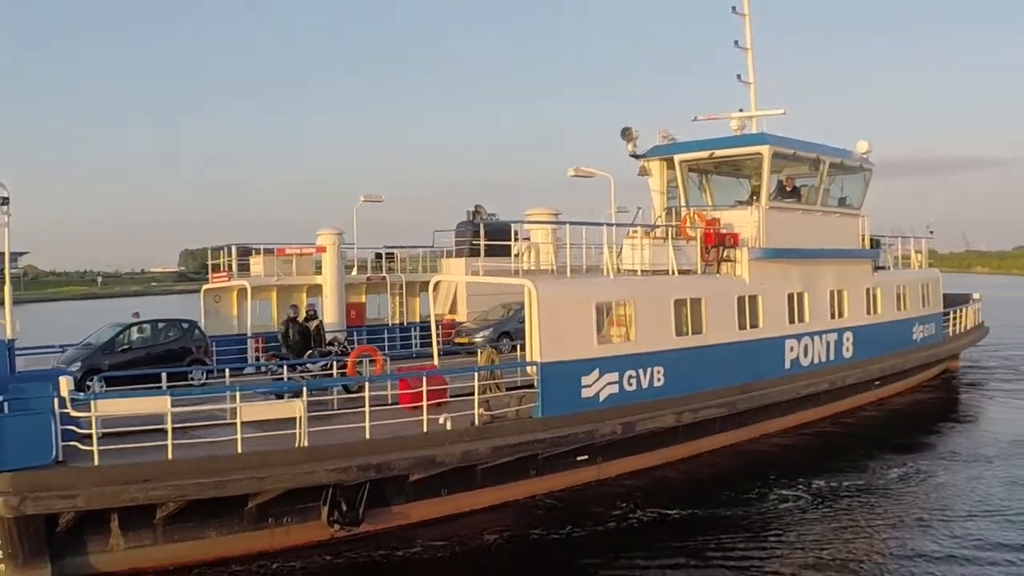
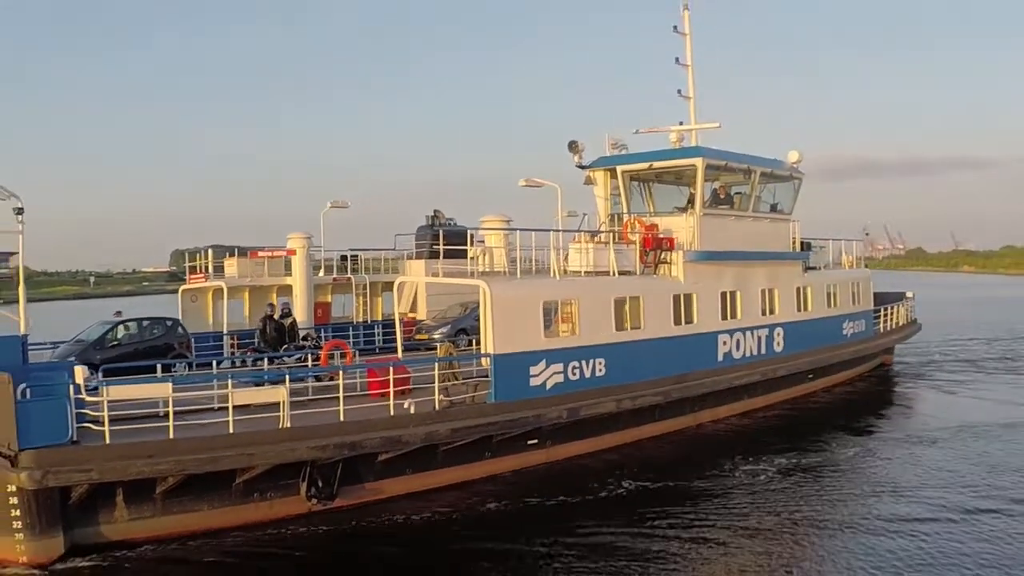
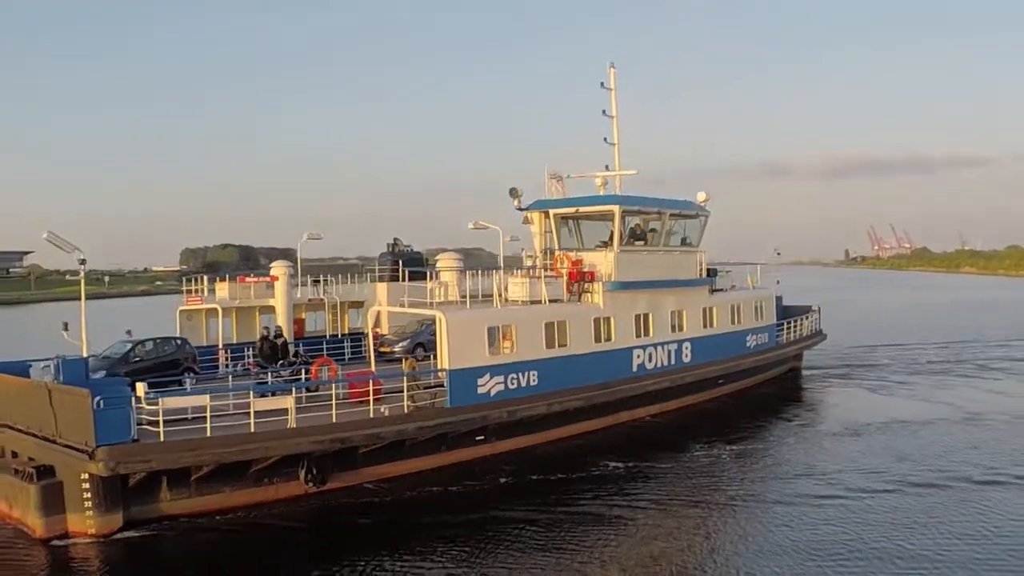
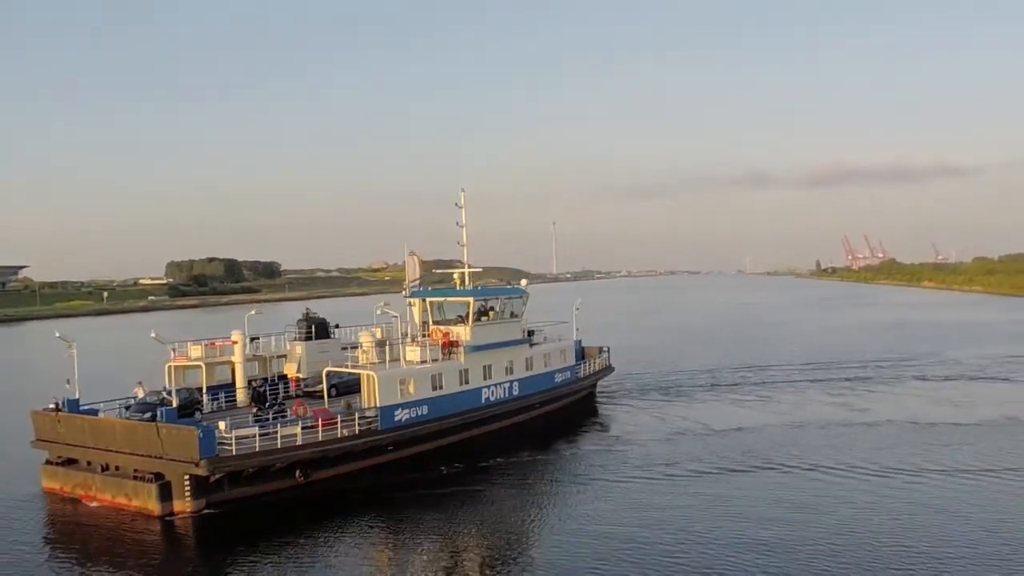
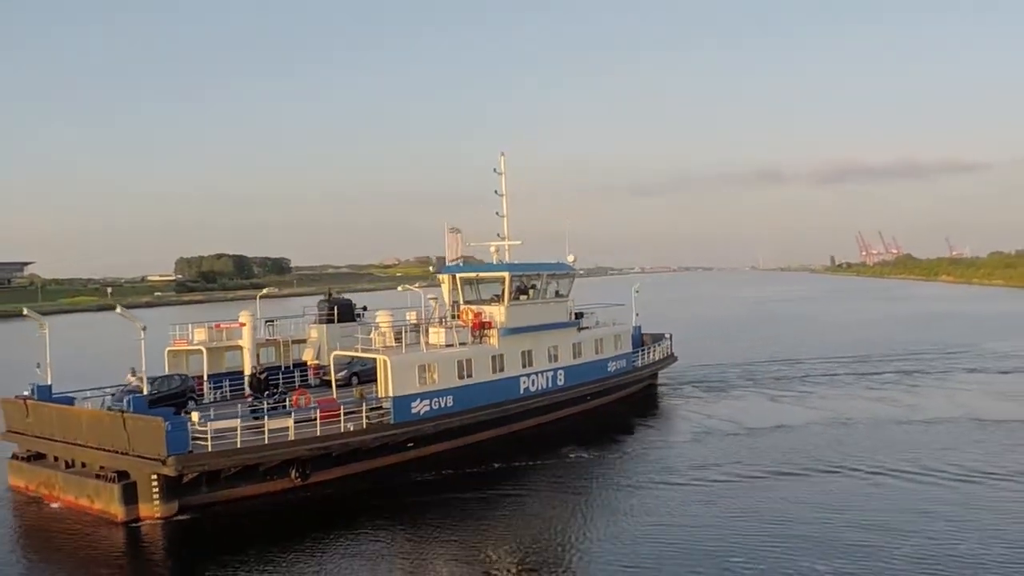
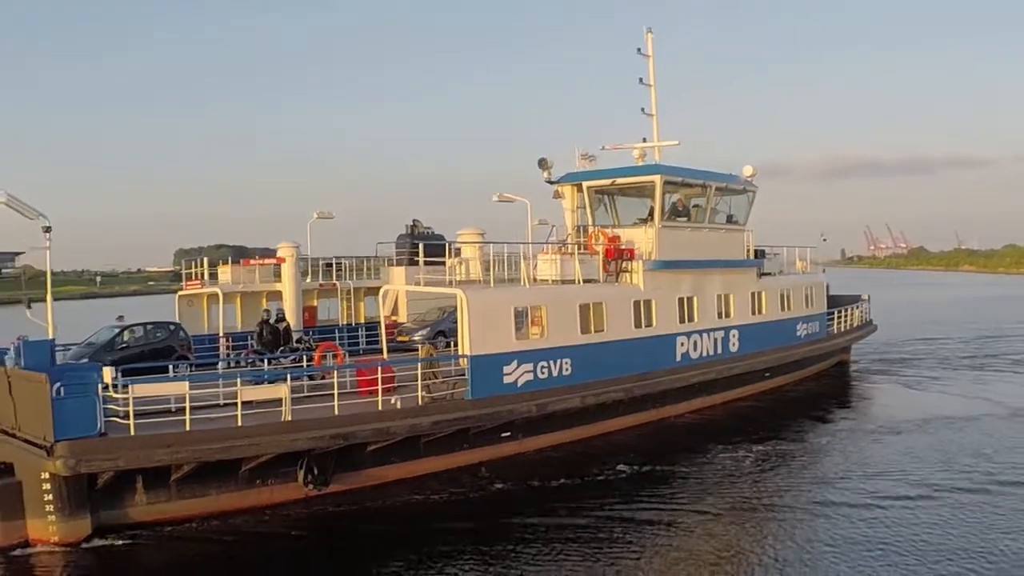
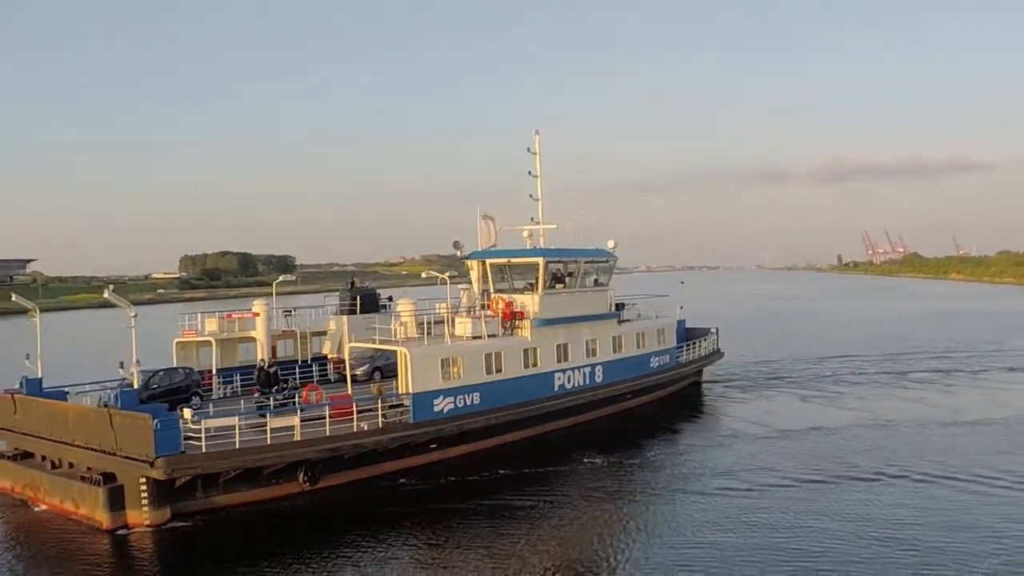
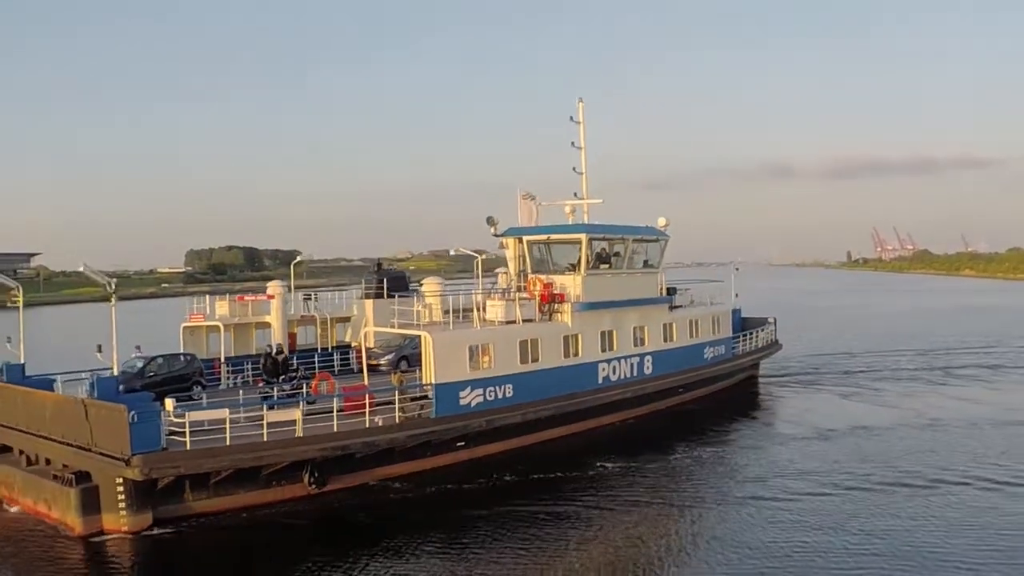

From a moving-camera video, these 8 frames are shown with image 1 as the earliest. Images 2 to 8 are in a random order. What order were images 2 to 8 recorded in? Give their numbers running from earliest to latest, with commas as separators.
2, 6, 3, 8, 7, 5, 4
